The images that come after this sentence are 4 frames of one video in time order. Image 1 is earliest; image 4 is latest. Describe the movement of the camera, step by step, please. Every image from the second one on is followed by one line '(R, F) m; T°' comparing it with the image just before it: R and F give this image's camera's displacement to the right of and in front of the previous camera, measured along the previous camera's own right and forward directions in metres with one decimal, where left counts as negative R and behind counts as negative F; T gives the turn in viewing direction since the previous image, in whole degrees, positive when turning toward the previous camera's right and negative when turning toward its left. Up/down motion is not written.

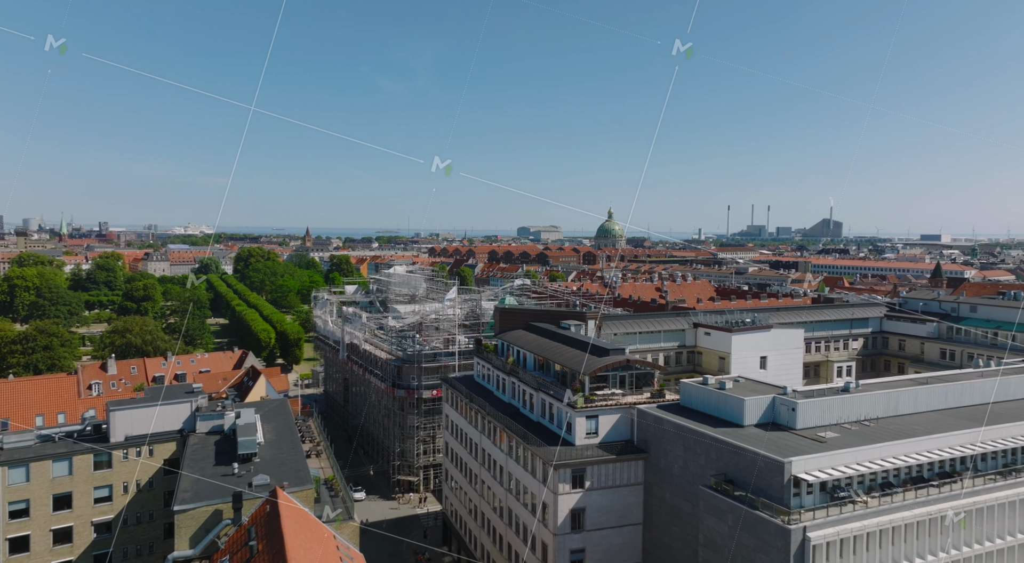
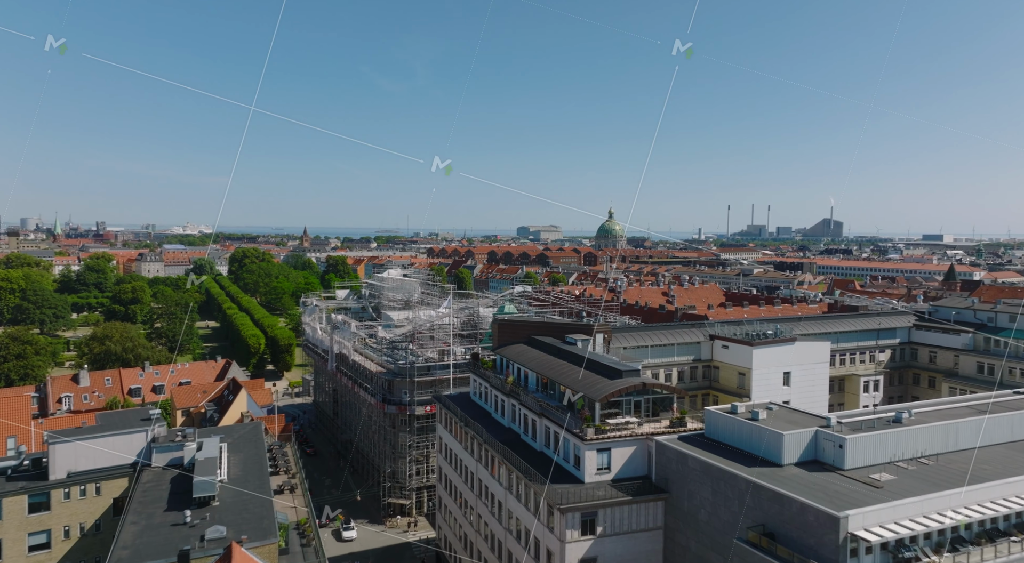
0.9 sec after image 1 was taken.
(0.0, +2.7) m; 0°
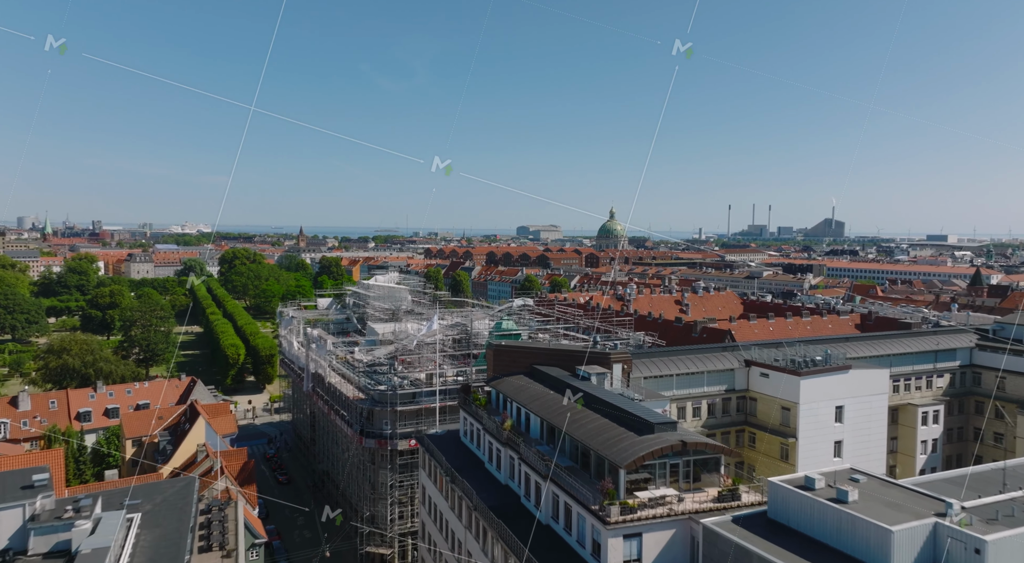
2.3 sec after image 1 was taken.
(0.0, +4.7) m; 0°
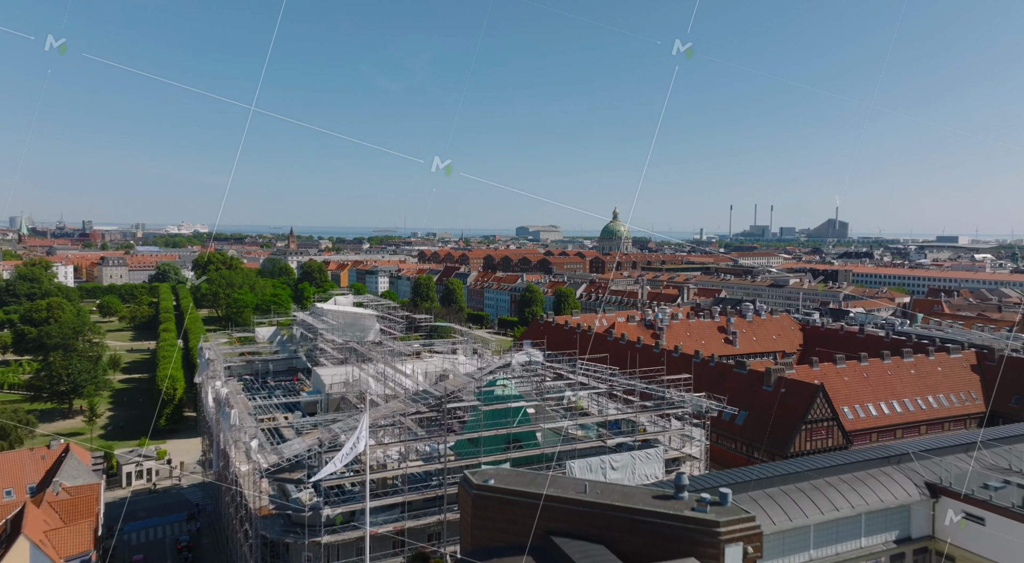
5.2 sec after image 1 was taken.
(0.0, +11.1) m; 0°
